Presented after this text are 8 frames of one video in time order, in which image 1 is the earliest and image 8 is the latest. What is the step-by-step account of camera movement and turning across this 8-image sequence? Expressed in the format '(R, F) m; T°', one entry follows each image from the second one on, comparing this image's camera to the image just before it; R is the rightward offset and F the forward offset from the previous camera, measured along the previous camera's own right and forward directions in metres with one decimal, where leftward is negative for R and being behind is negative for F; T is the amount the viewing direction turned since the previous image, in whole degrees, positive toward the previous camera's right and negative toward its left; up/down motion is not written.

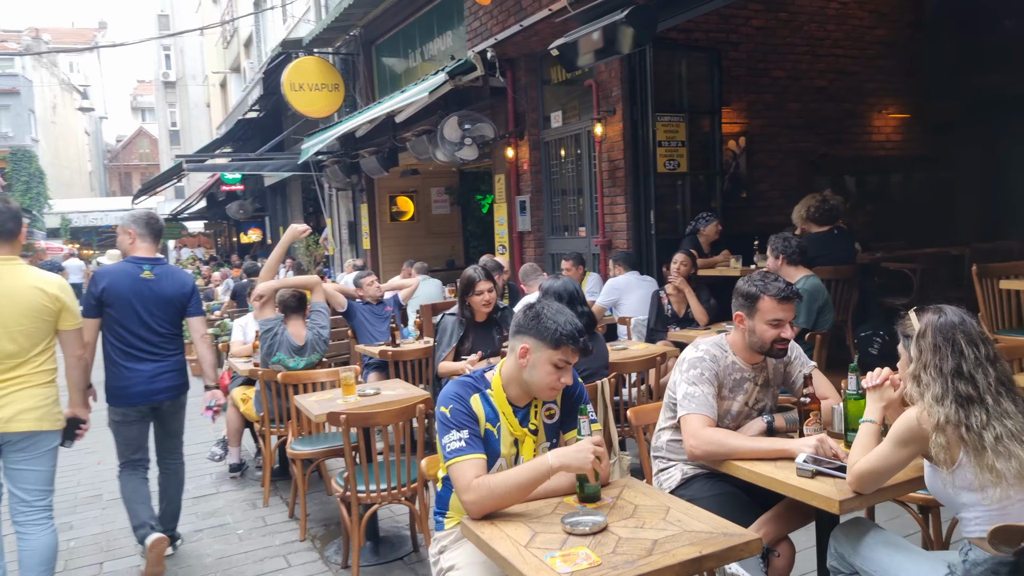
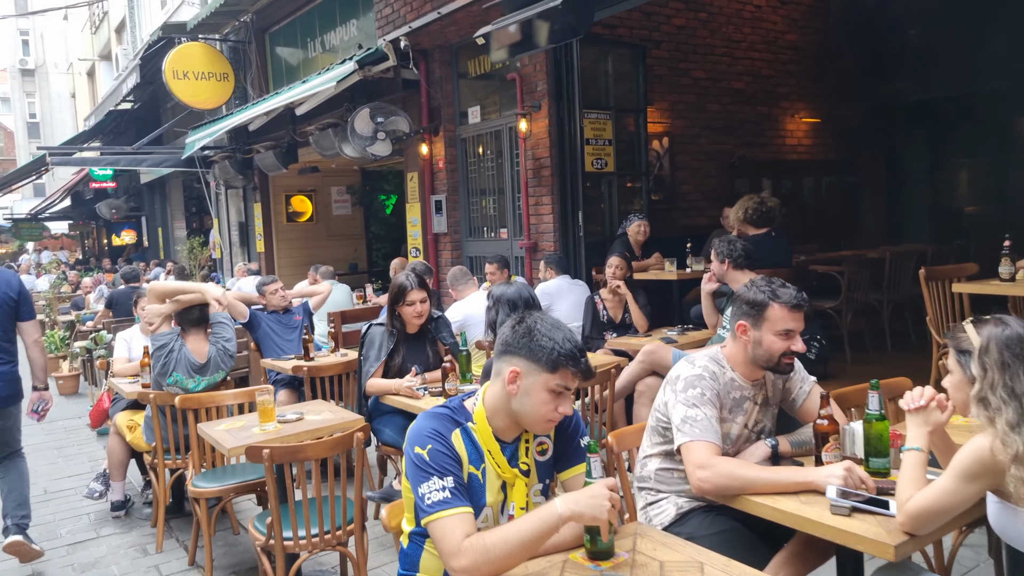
(-0.3, +0.5) m; +8°
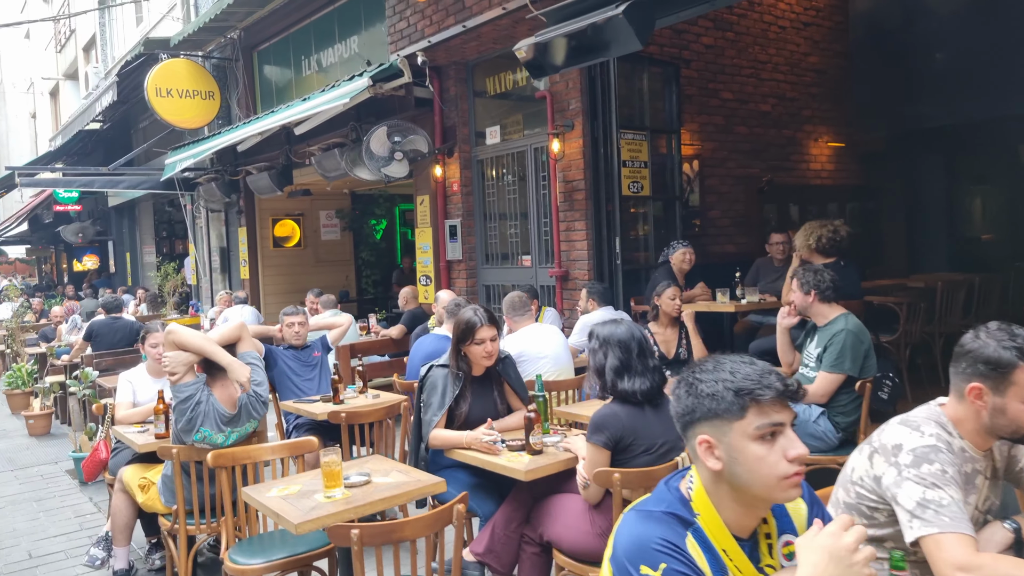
(-0.6, +0.5) m; +3°
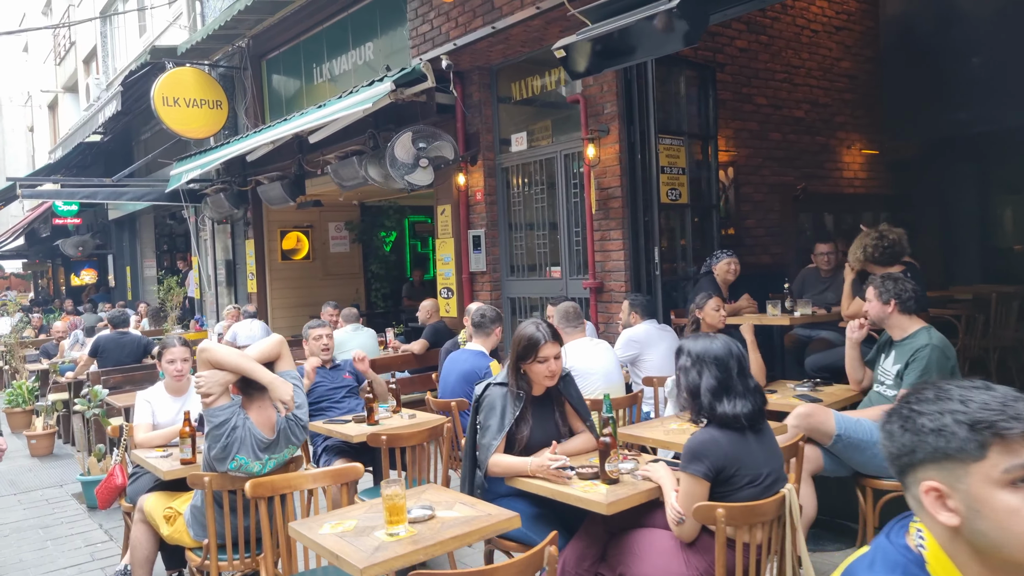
(-0.3, +0.3) m; 0°
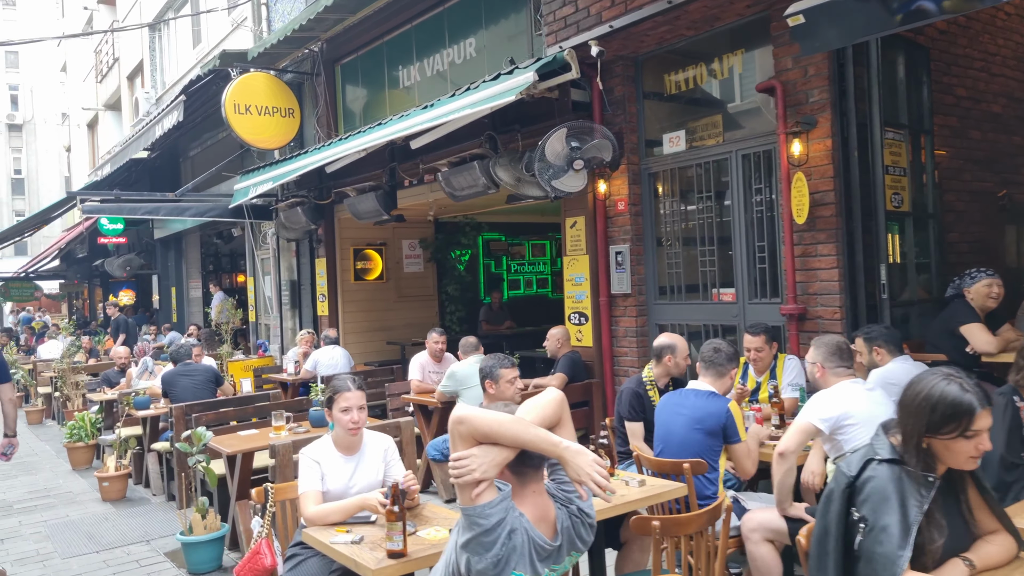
(-1.2, +1.1) m; -1°
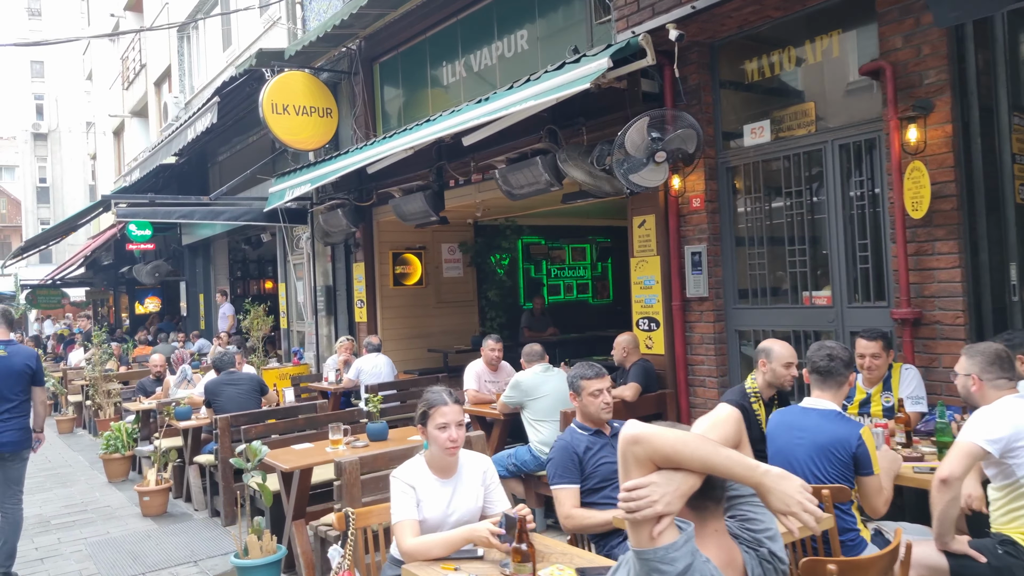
(-0.5, +0.5) m; -1°
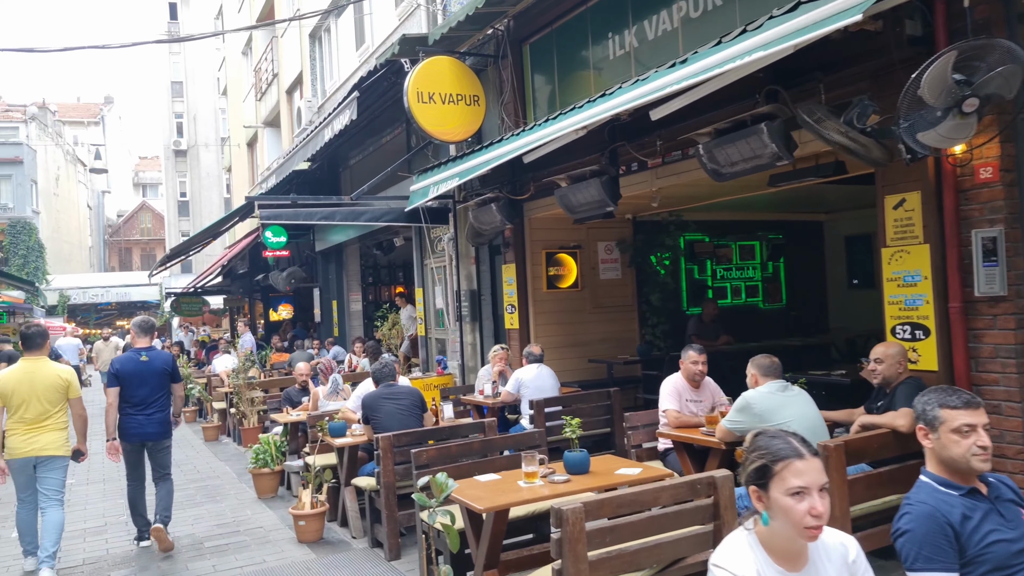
(-0.8, +1.1) m; -8°
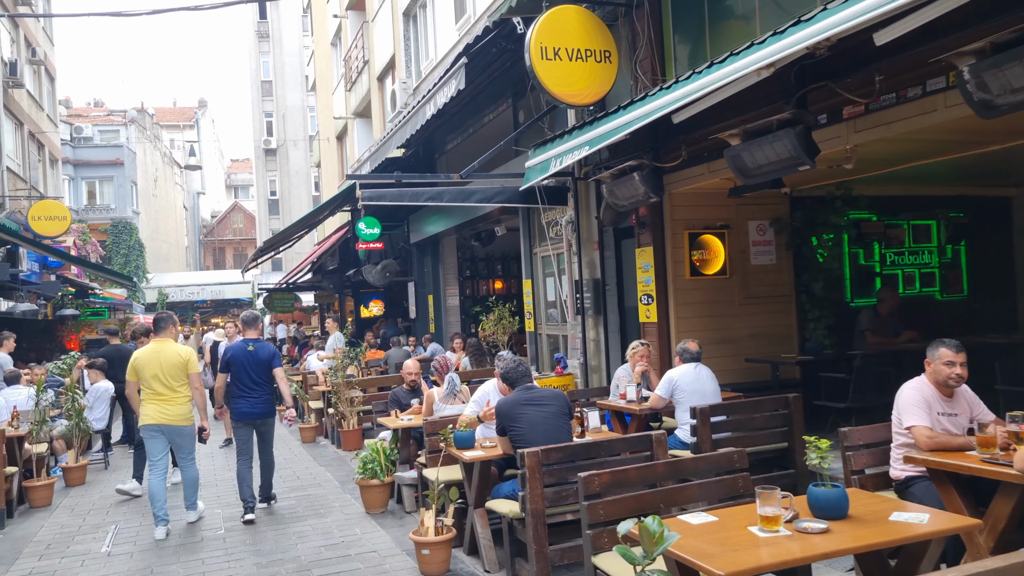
(-0.7, +1.3) m; -6°
